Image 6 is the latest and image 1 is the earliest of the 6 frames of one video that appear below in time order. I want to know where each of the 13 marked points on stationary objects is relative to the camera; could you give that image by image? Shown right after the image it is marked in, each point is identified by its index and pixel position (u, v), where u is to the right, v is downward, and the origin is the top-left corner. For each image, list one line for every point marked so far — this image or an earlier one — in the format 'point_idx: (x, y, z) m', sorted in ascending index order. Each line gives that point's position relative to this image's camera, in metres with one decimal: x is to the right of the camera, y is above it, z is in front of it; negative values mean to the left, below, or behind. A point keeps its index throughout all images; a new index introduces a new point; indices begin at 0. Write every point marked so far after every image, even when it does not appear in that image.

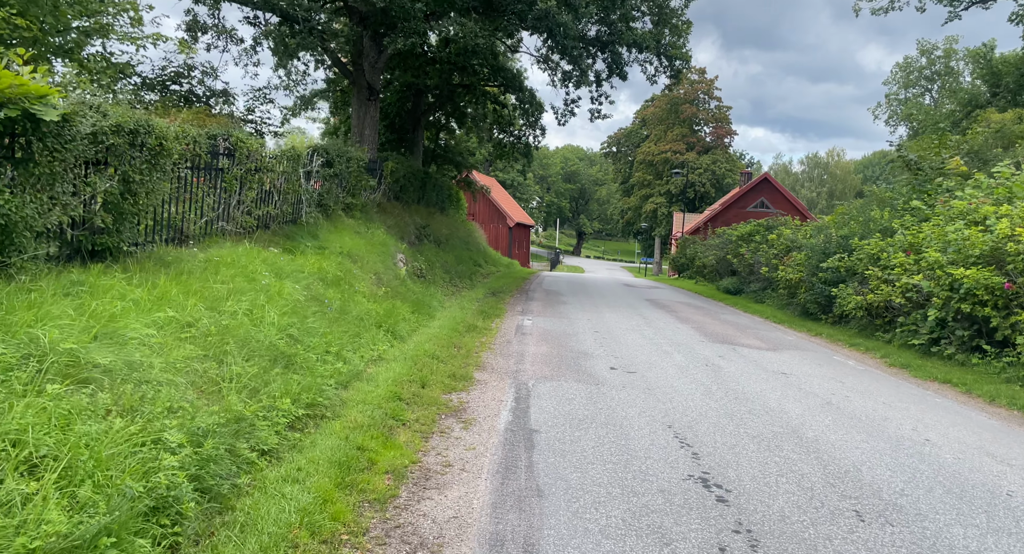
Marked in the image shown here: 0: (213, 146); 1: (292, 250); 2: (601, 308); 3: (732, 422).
0: (-3.5, +1.5, +8.1) m
1: (-3.0, +0.4, +9.4) m
2: (+2.0, -0.7, +16.0) m
3: (+1.9, -1.2, +6.1) m
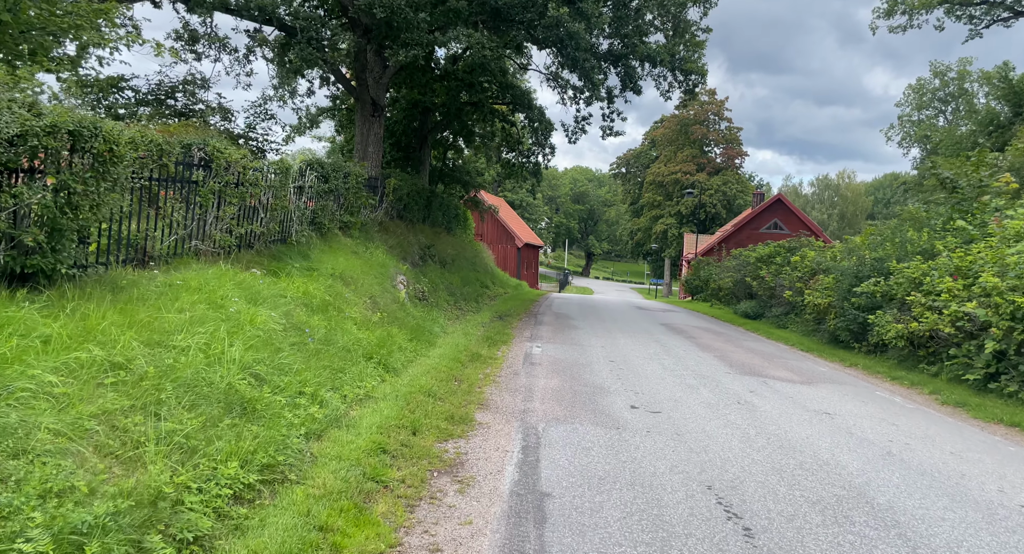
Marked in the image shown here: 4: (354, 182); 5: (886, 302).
0: (-3.4, +1.3, +7.3) m
1: (-2.9, +0.1, +8.5) m
2: (+2.2, -1.2, +15.0) m
3: (+1.9, -1.5, +5.0) m
4: (-3.1, +1.9, +13.7) m
5: (+6.5, -0.4, +12.1) m
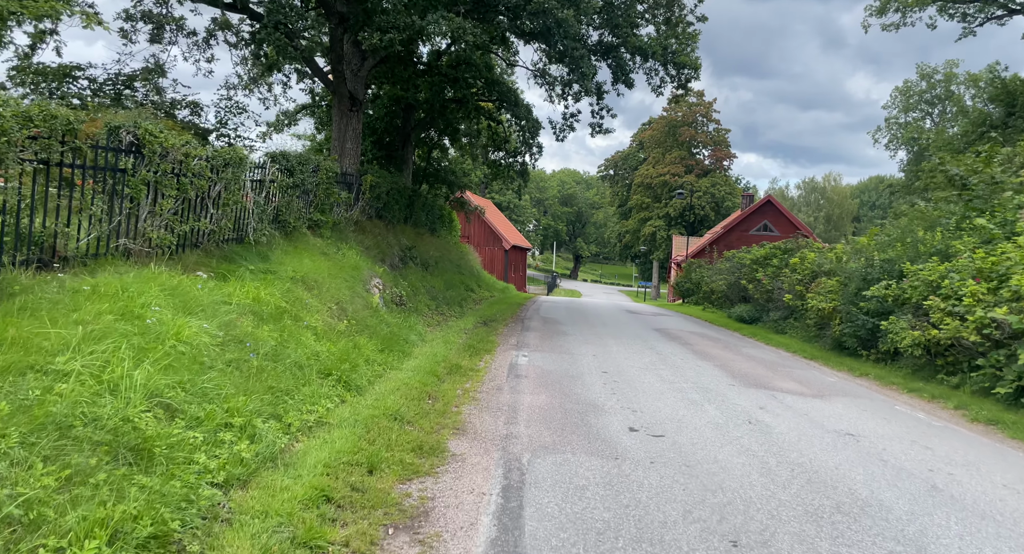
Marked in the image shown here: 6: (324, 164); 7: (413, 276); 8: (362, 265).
0: (-3.6, +1.2, +6.2) m
1: (-3.1, 0.0, +7.5) m
2: (+1.9, -1.3, +14.0) m
3: (+1.8, -1.5, +4.1) m
4: (-3.4, +1.8, +12.7) m
5: (+6.2, -0.5, +11.2) m
6: (-3.4, +2.1, +12.7) m
7: (-2.4, 0.0, +16.8) m
8: (-2.6, +0.2, +12.1) m
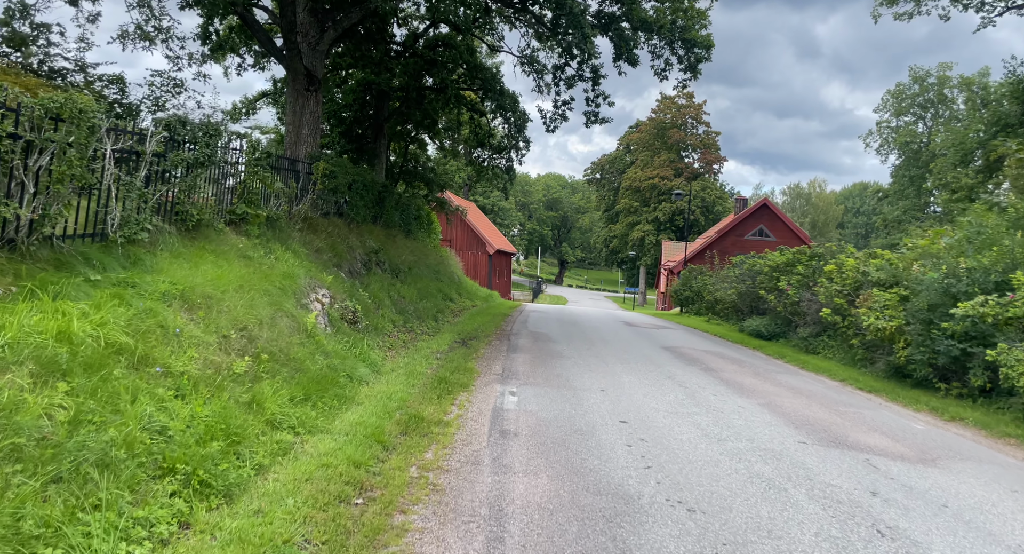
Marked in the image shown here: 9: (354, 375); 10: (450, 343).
0: (-3.6, +1.1, +3.4) m
1: (-3.2, -0.1, +4.7) m
2: (+1.6, -1.4, +11.3) m
3: (+1.8, -1.6, +1.4) m
4: (-3.6, +1.6, +9.8) m
5: (+6.0, -0.6, +8.6) m
6: (-3.6, +1.9, +9.9) m
7: (-2.7, -0.2, +14.0) m
8: (-2.8, +0.1, +9.3) m
9: (-1.7, -1.0, +7.7) m
10: (-1.2, -1.2, +12.7) m
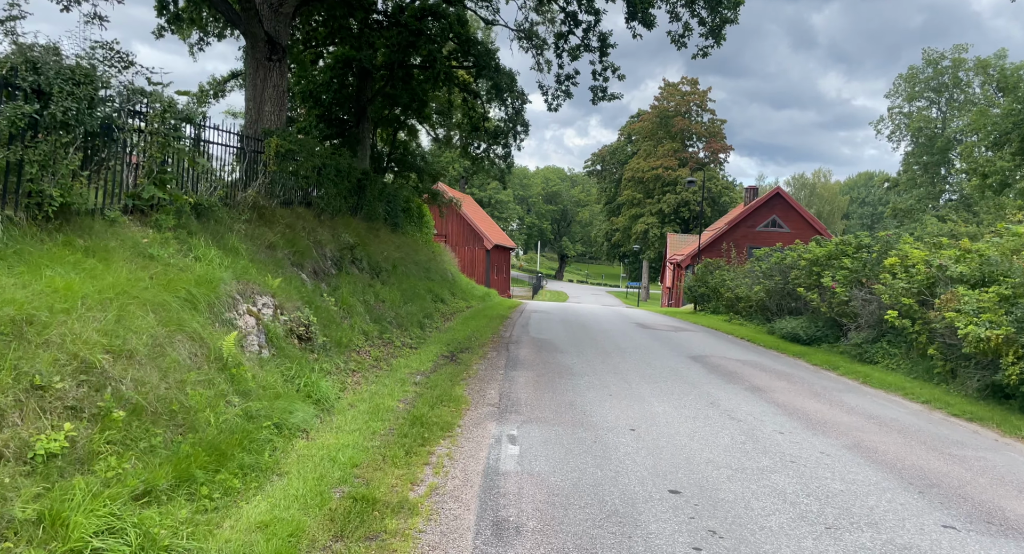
0: (-3.7, +1.0, +1.1) m
1: (-3.2, -0.2, +2.3) m
2: (+1.6, -1.4, +9.0) m
3: (+1.8, -1.6, -0.9) m
4: (-3.6, +1.6, +7.5) m
5: (+6.0, -0.6, +6.3) m
6: (-3.7, +1.9, +7.6) m
7: (-2.7, -0.2, +11.7) m
8: (-2.8, 0.0, +7.0) m
9: (-1.8, -1.1, +5.4) m
10: (-1.2, -1.2, +10.4) m
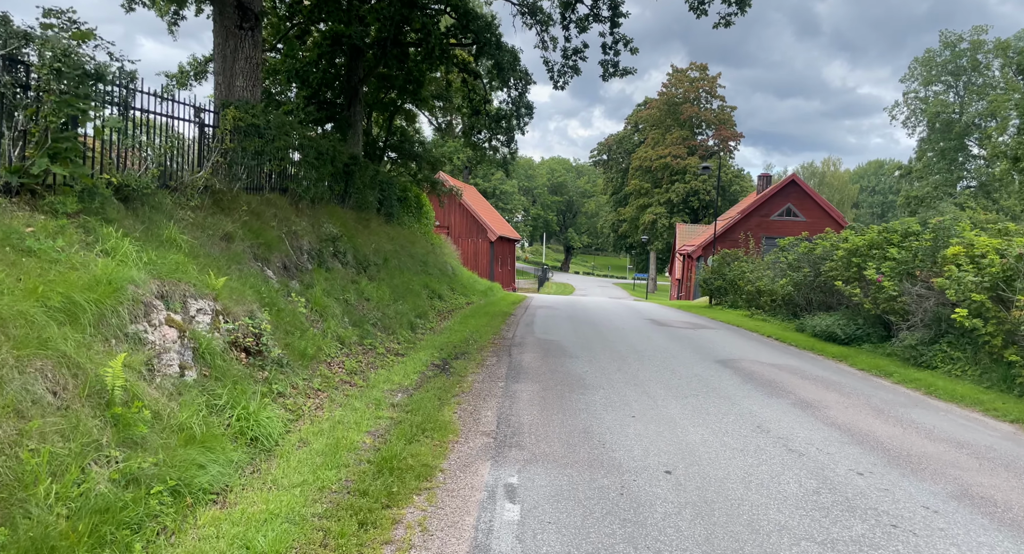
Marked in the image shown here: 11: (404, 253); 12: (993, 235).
0: (-3.7, +1.0, -0.5) m
1: (-3.2, -0.2, +0.8) m
2: (+1.6, -1.4, +7.4) m
3: (+1.7, -1.7, -2.5) m
4: (-3.6, +1.6, +5.9) m
5: (+6.0, -0.6, +4.7) m
6: (-3.7, +1.9, +6.0) m
7: (-2.7, -0.1, +10.1) m
8: (-2.8, 0.0, +5.4) m
9: (-1.8, -1.1, +3.9) m
10: (-1.1, -1.1, +8.8) m
11: (-2.7, +0.6, +17.5) m
12: (+6.9, +0.7, +10.0) m
